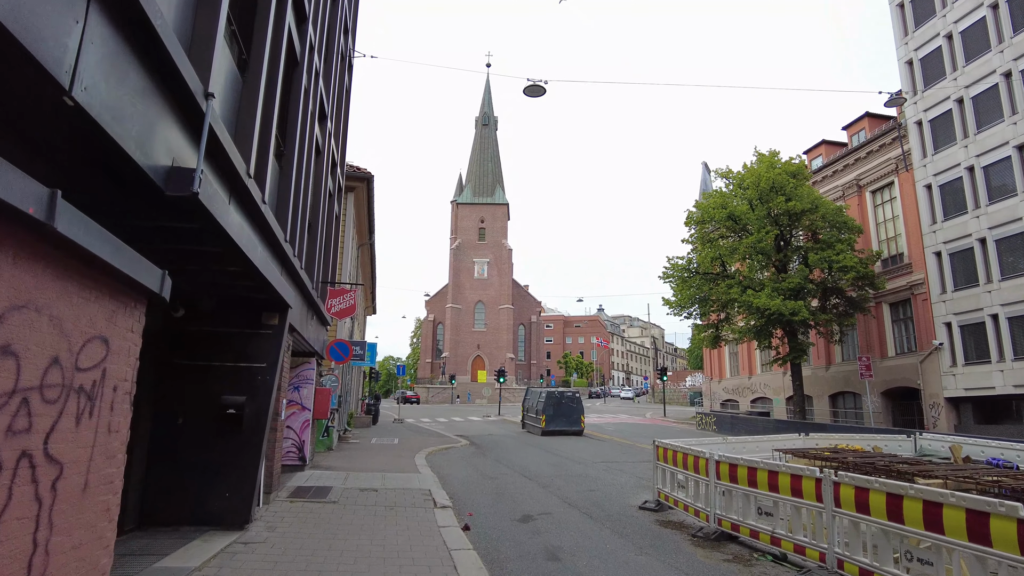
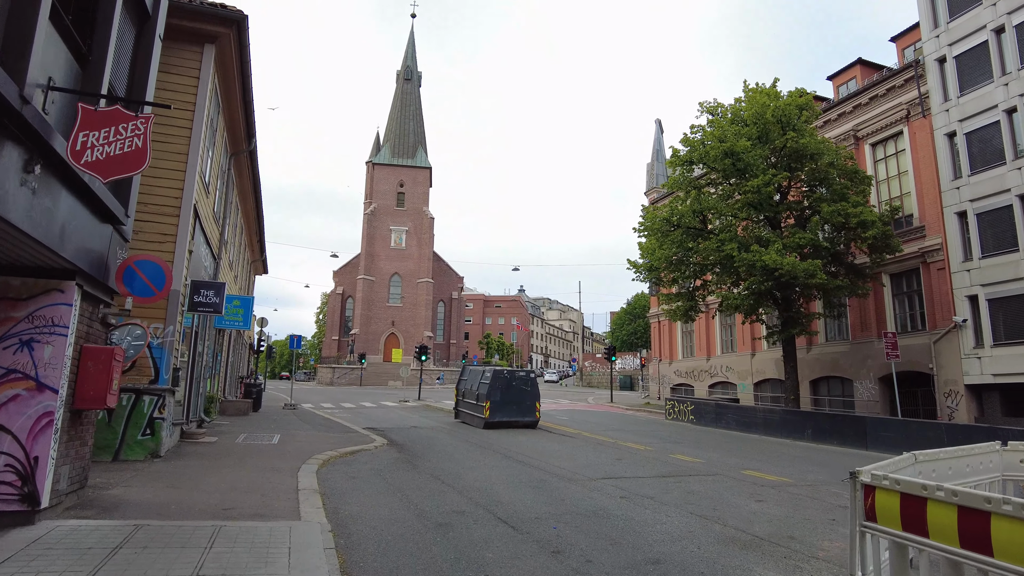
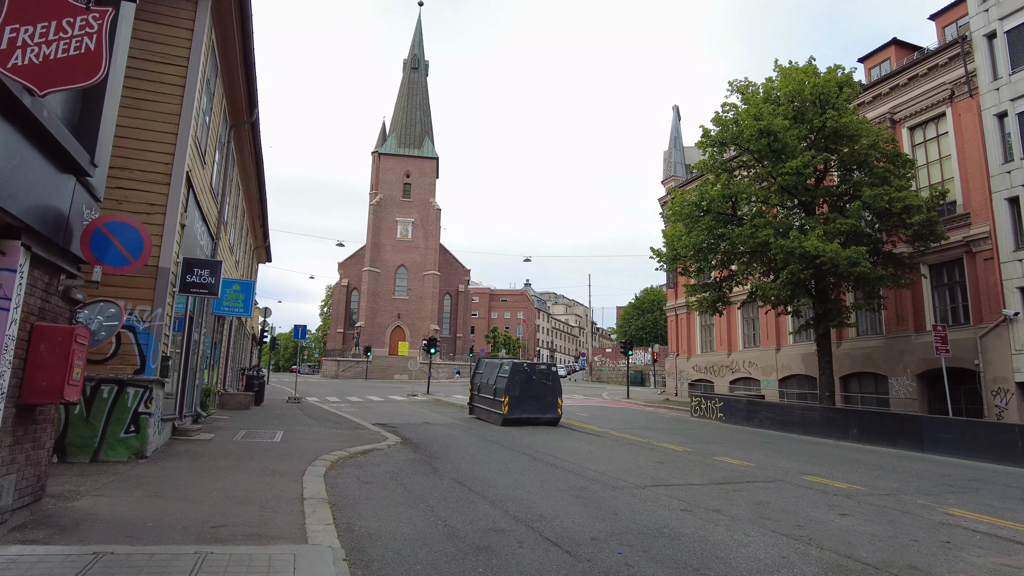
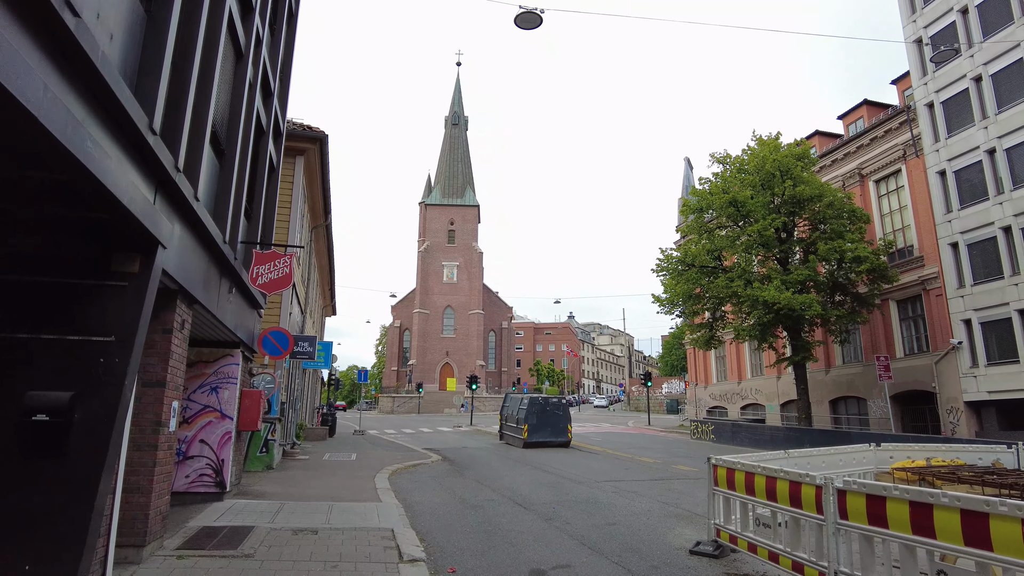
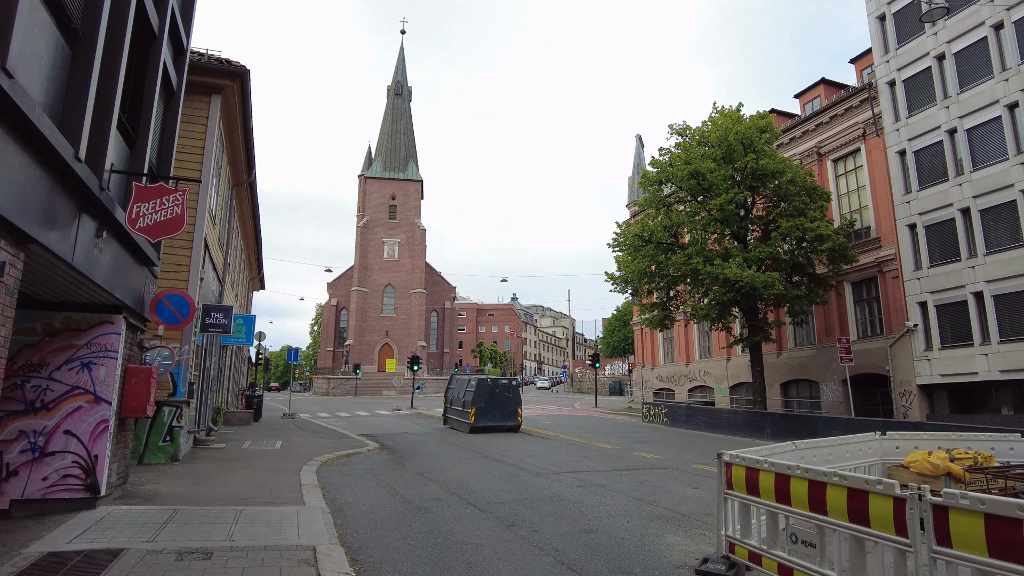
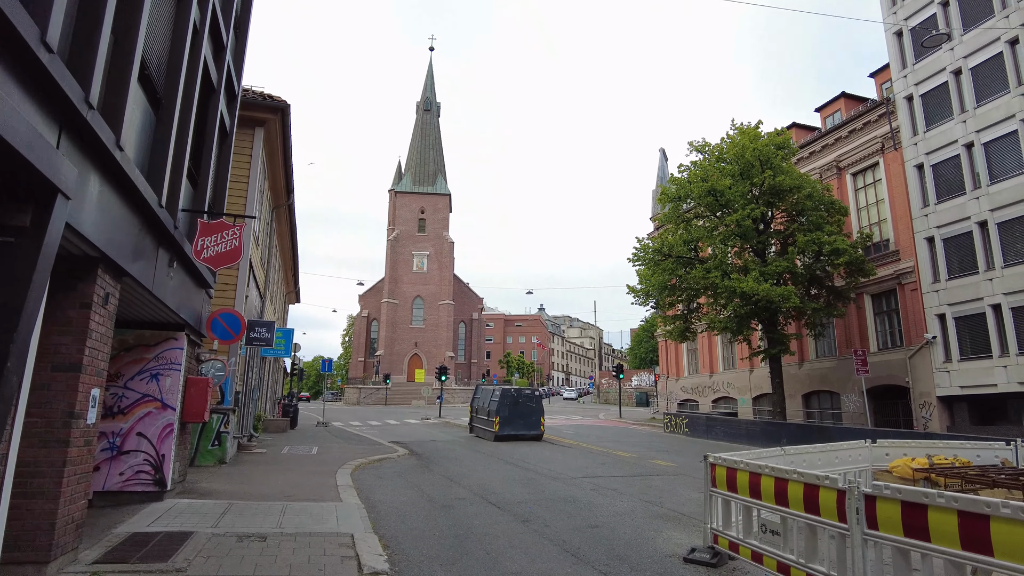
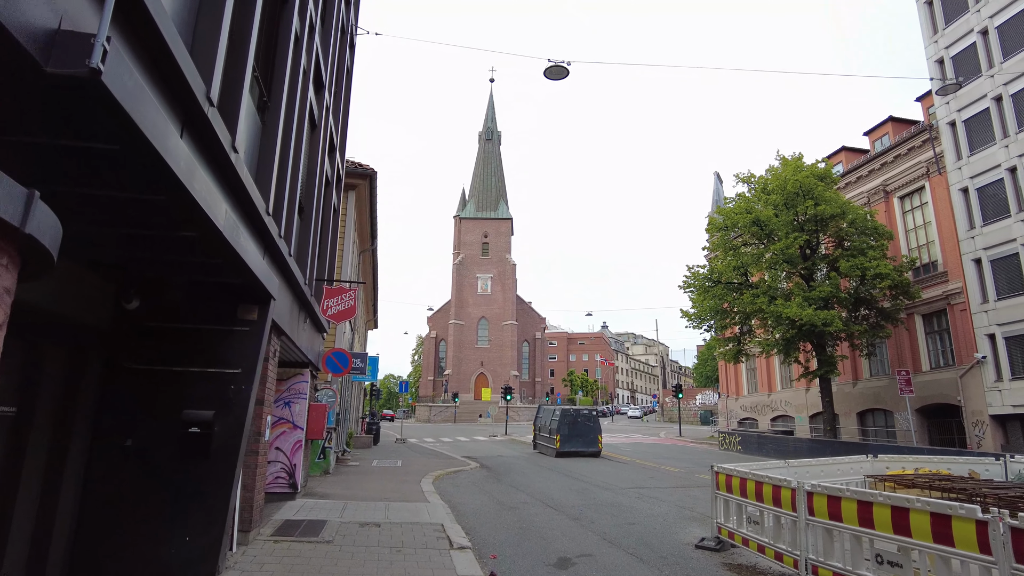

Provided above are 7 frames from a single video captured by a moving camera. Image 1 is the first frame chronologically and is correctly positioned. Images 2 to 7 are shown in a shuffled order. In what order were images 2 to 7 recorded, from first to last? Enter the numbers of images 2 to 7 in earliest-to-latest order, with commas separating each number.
7, 4, 6, 5, 2, 3
